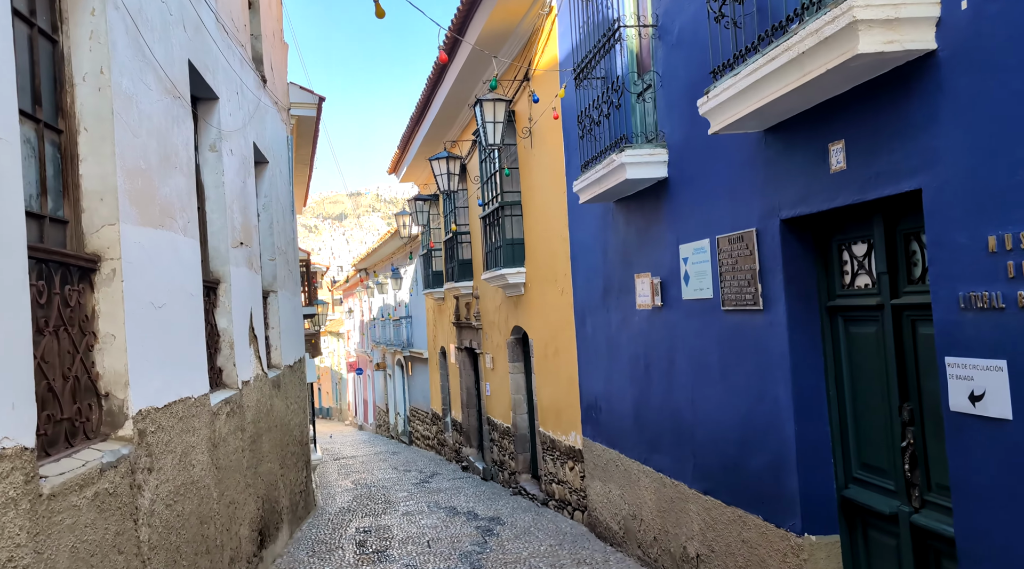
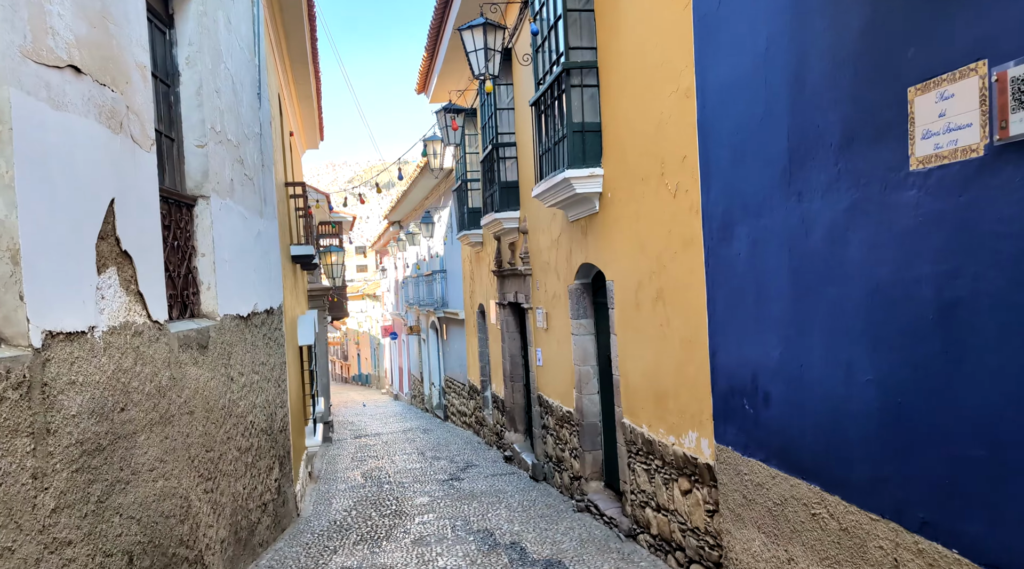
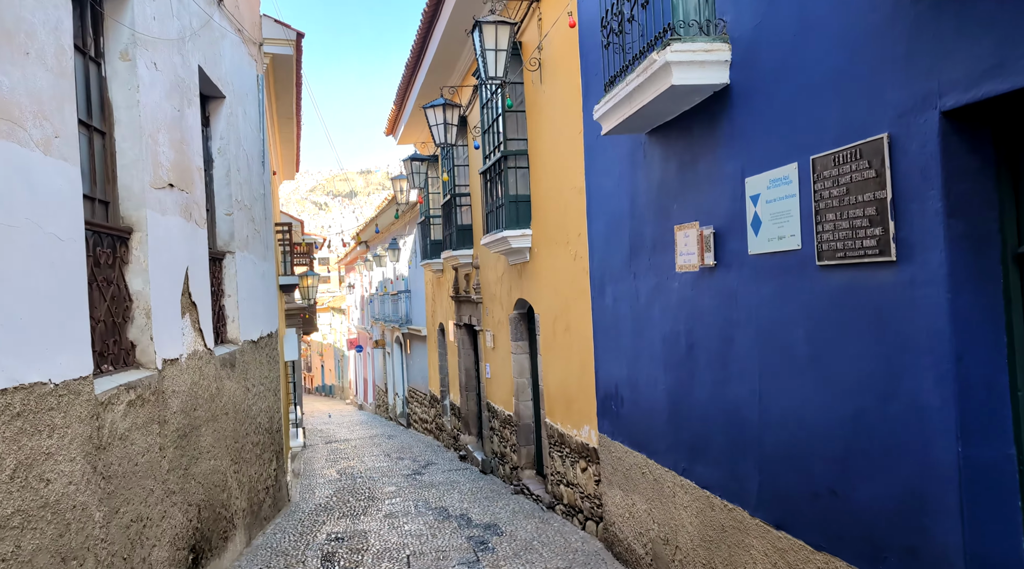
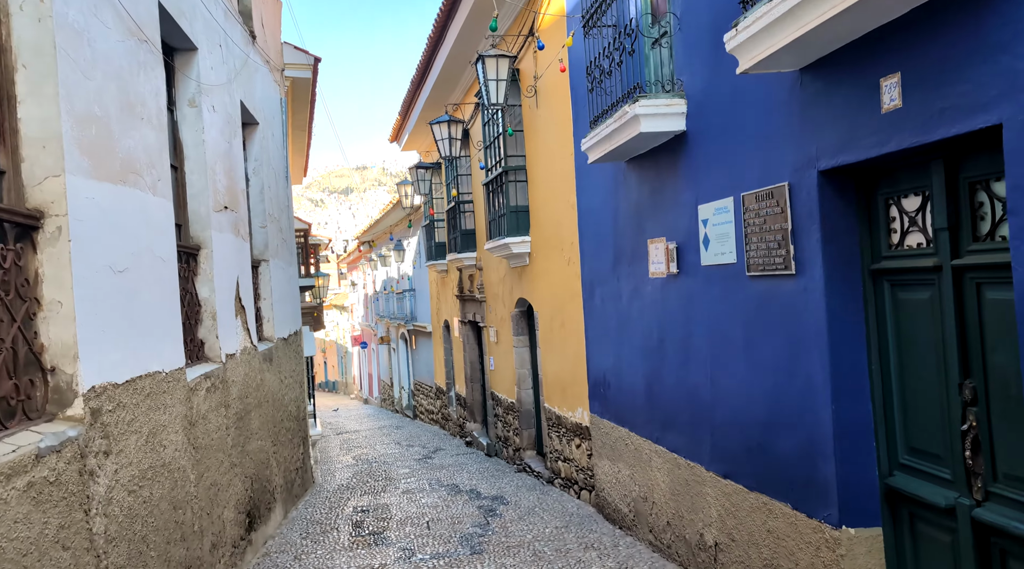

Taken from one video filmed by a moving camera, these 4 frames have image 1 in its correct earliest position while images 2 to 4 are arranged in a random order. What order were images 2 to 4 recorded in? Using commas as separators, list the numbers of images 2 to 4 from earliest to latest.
4, 3, 2
